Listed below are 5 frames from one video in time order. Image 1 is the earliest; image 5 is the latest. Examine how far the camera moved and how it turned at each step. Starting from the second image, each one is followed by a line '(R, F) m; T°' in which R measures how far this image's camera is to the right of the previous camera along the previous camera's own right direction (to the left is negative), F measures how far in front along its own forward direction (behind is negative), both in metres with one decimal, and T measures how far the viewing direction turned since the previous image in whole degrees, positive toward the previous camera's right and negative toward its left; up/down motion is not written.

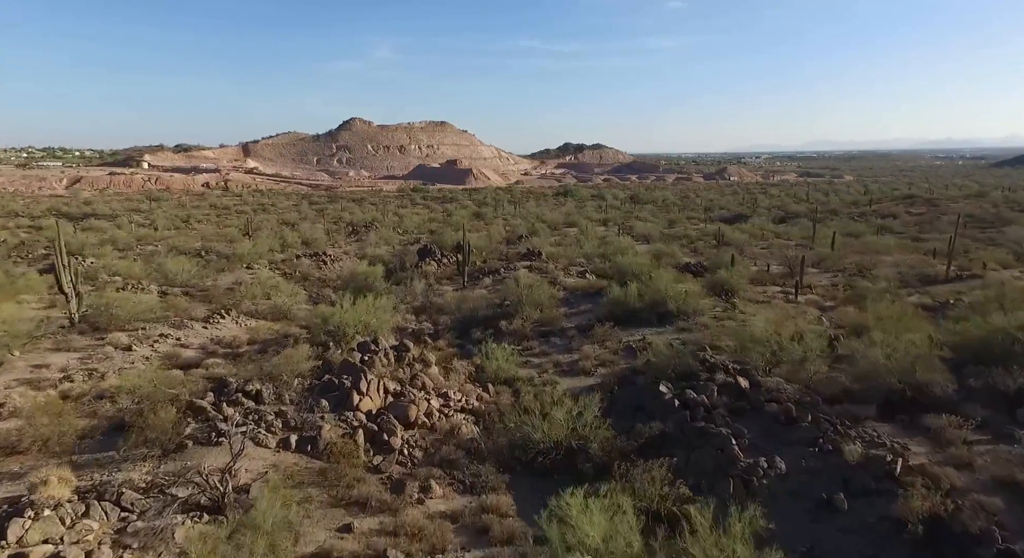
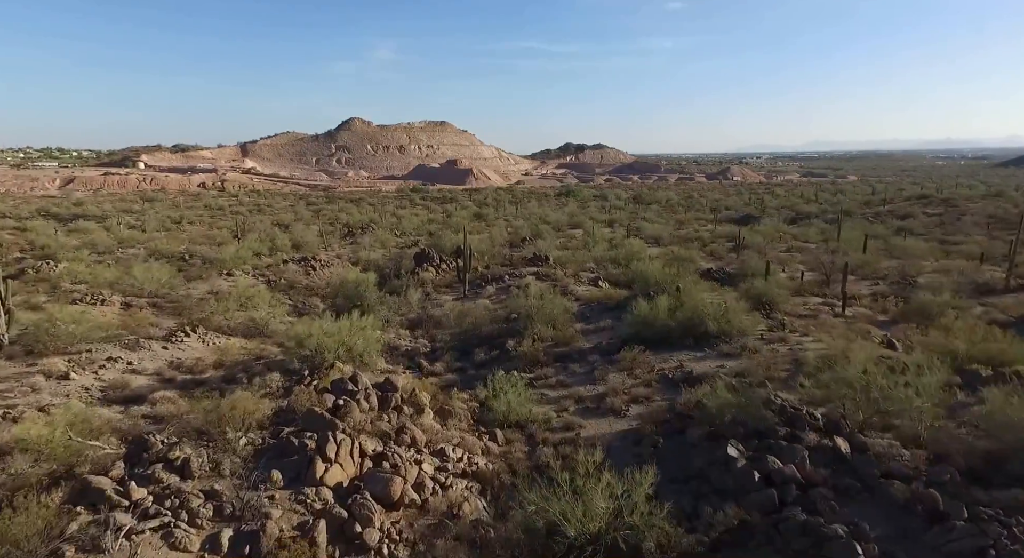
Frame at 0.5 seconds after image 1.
(-0.1, +1.7) m; 0°
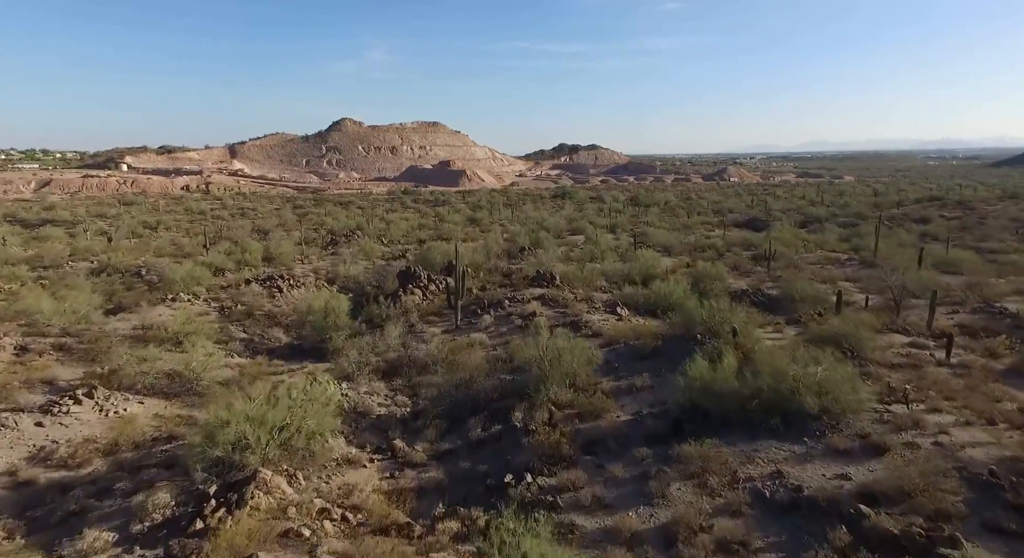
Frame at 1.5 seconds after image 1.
(-0.2, +2.8) m; +1°
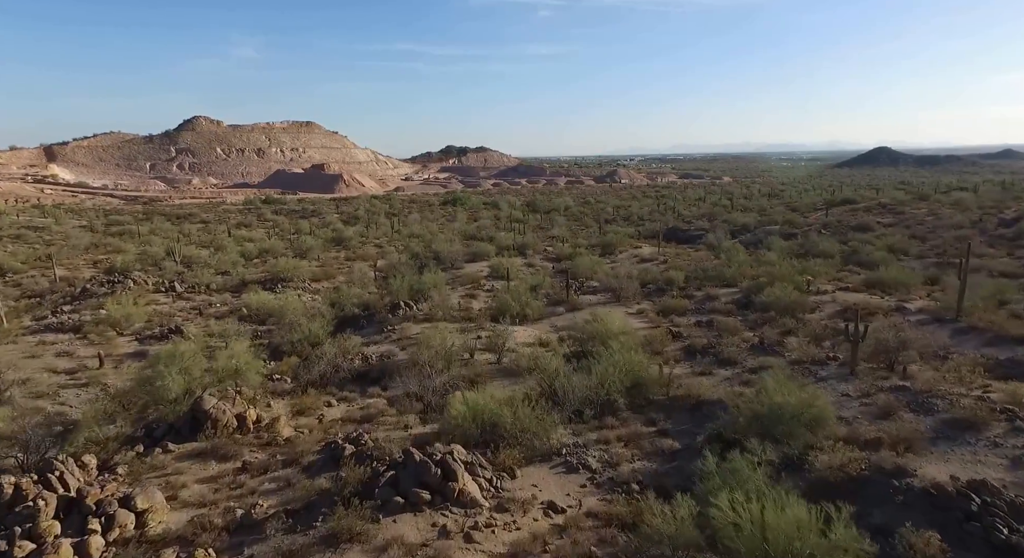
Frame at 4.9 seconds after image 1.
(+0.7, +10.7) m; +10°
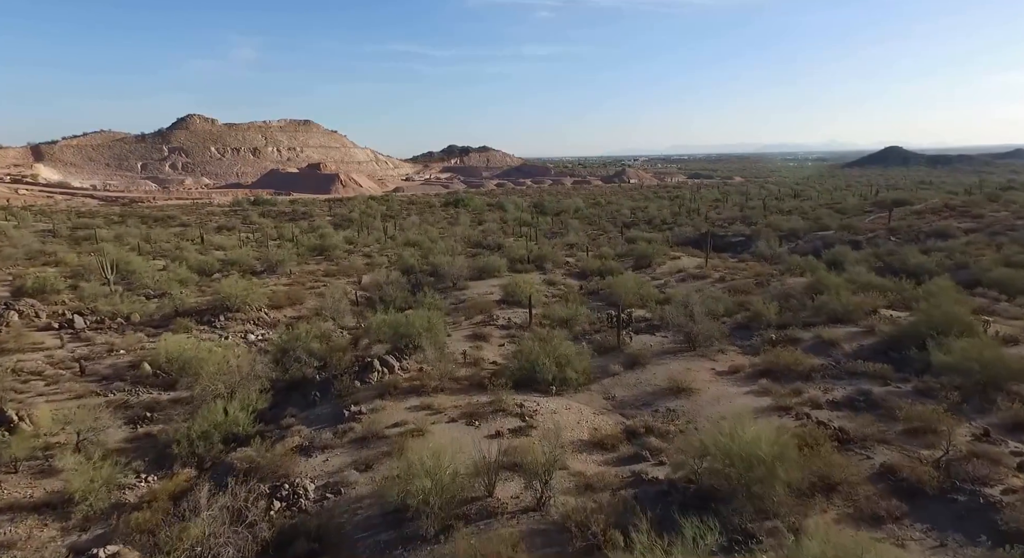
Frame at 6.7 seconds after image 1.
(-0.5, +6.1) m; 0°
